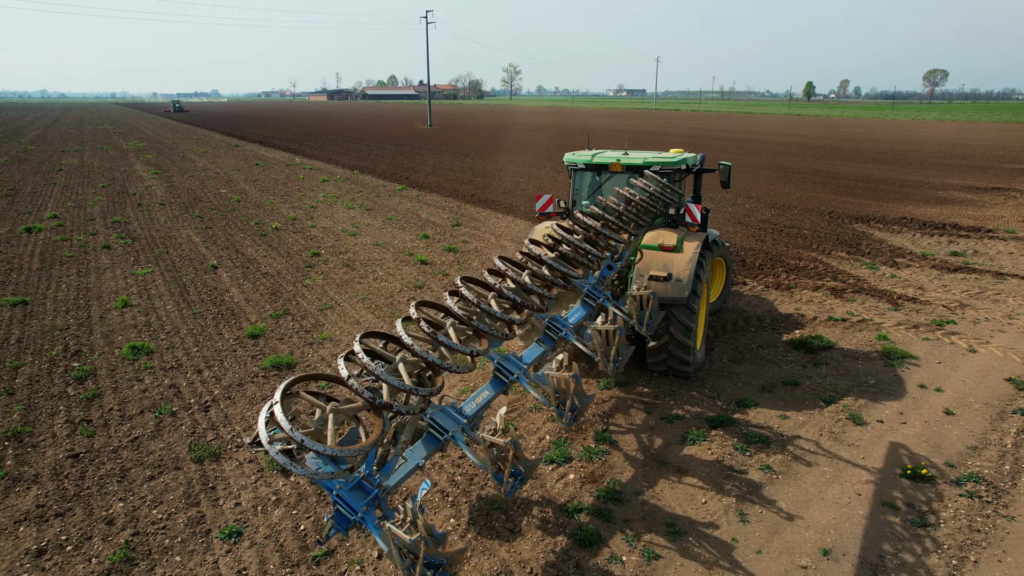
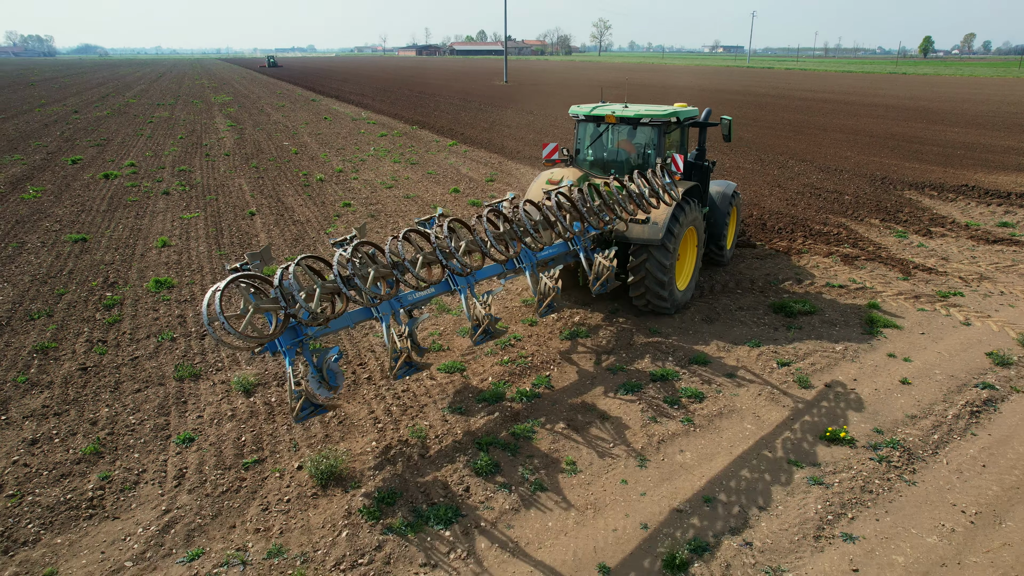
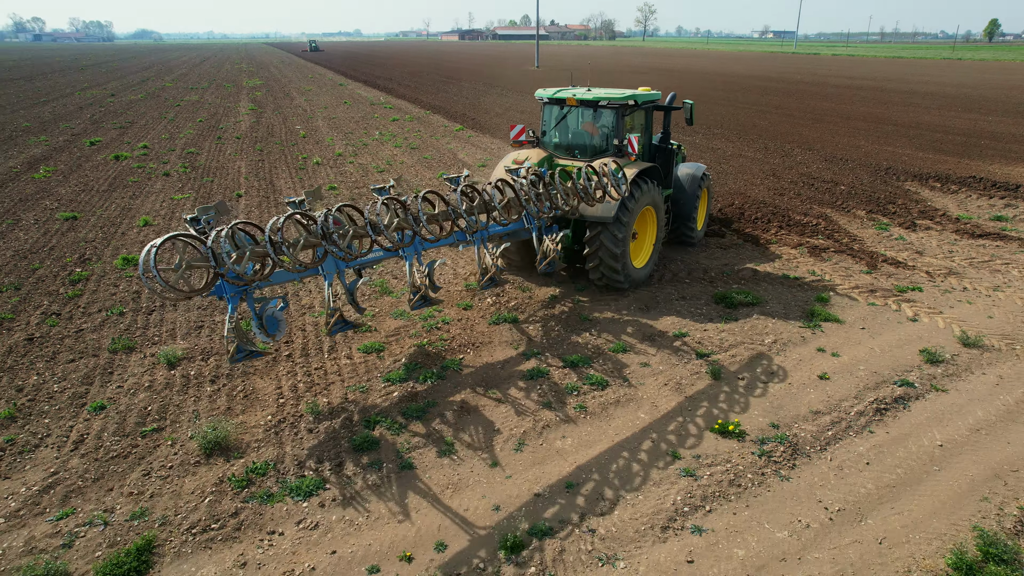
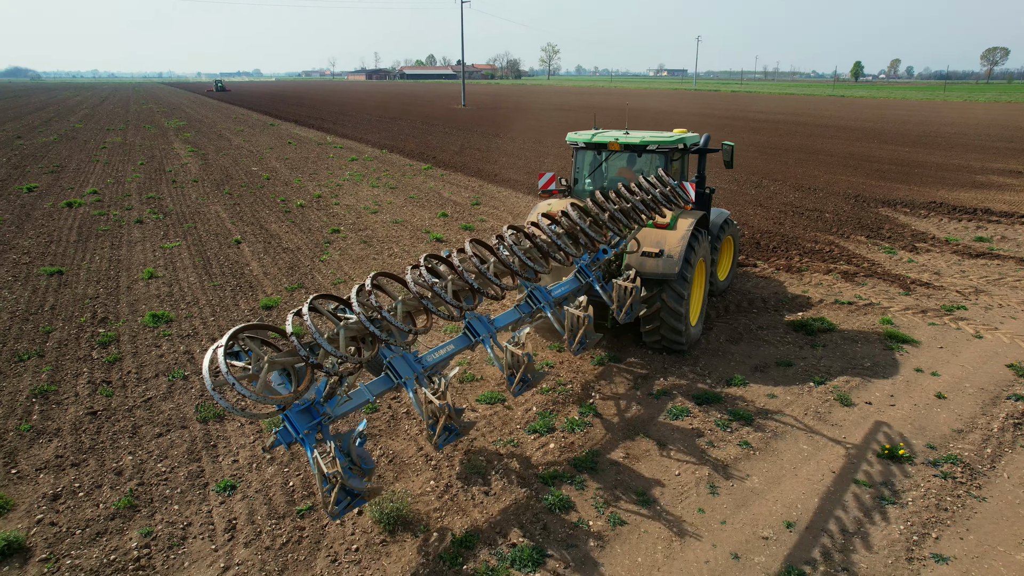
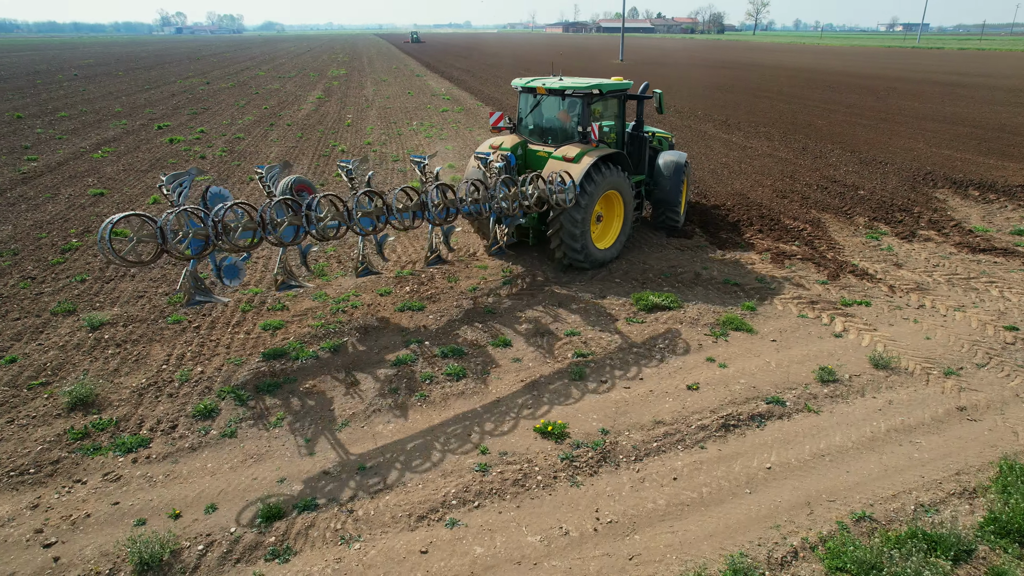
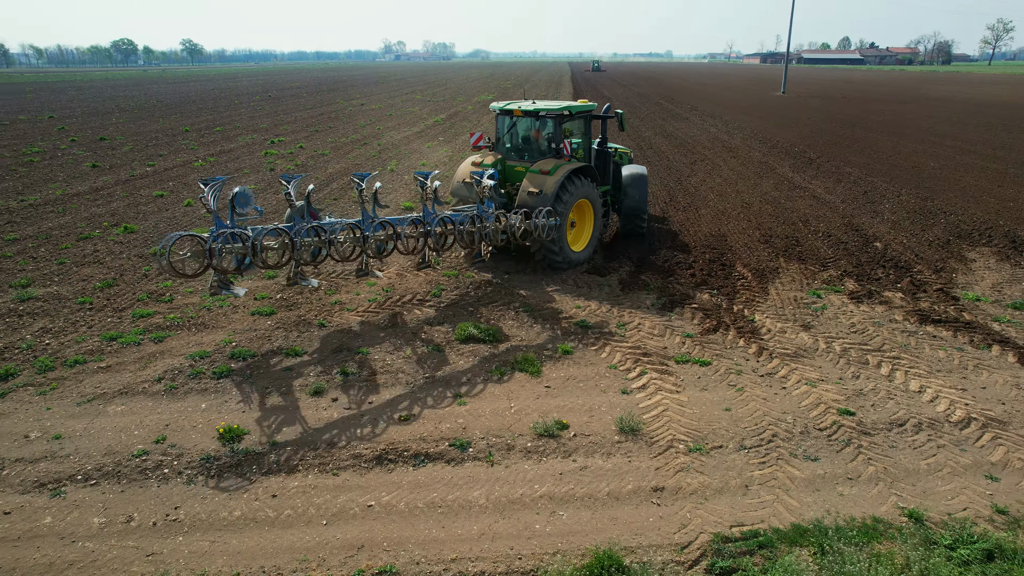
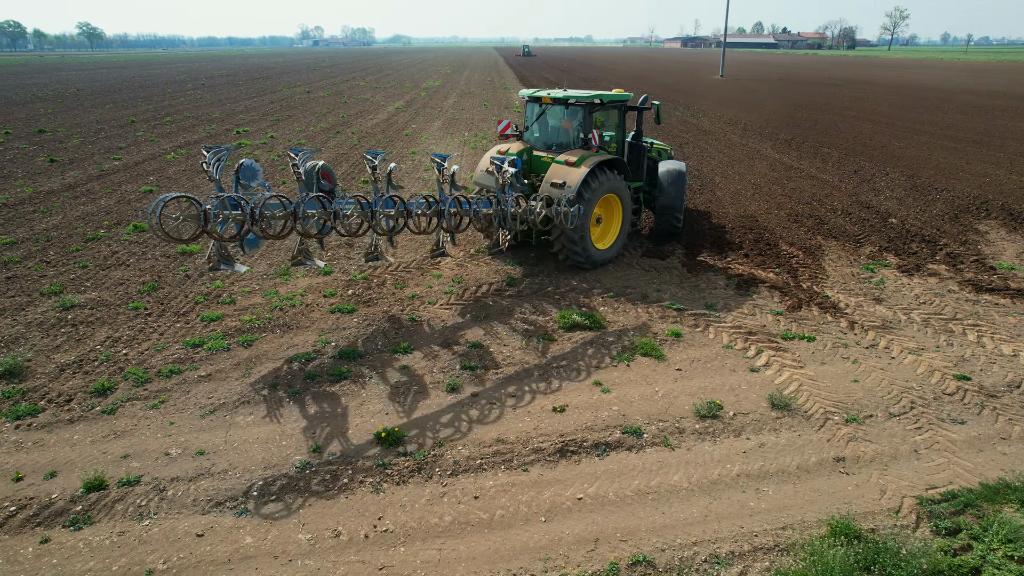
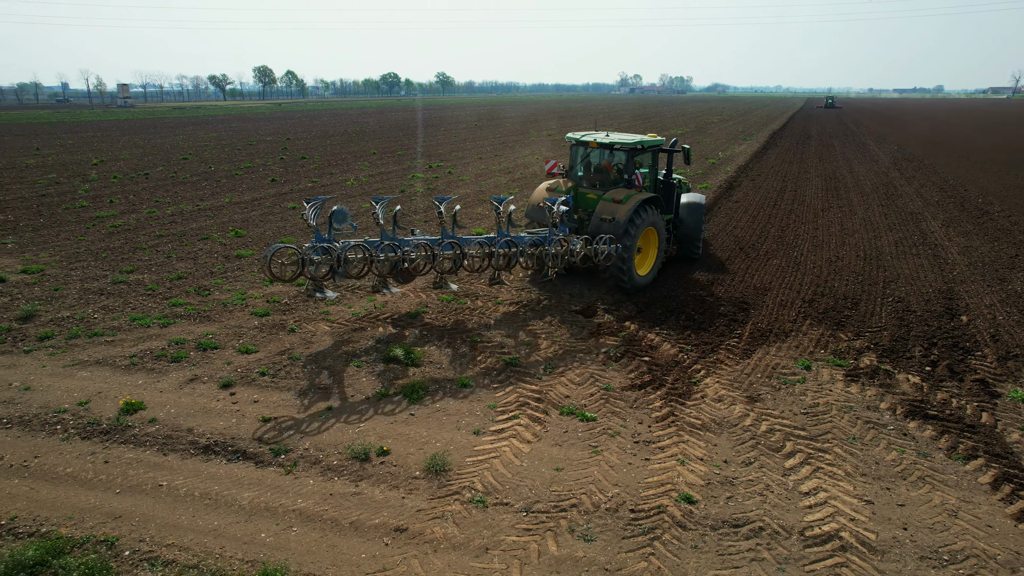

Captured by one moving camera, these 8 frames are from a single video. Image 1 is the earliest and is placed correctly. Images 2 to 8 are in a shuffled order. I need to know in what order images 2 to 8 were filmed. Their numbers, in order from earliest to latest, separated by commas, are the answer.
4, 2, 3, 5, 7, 6, 8
